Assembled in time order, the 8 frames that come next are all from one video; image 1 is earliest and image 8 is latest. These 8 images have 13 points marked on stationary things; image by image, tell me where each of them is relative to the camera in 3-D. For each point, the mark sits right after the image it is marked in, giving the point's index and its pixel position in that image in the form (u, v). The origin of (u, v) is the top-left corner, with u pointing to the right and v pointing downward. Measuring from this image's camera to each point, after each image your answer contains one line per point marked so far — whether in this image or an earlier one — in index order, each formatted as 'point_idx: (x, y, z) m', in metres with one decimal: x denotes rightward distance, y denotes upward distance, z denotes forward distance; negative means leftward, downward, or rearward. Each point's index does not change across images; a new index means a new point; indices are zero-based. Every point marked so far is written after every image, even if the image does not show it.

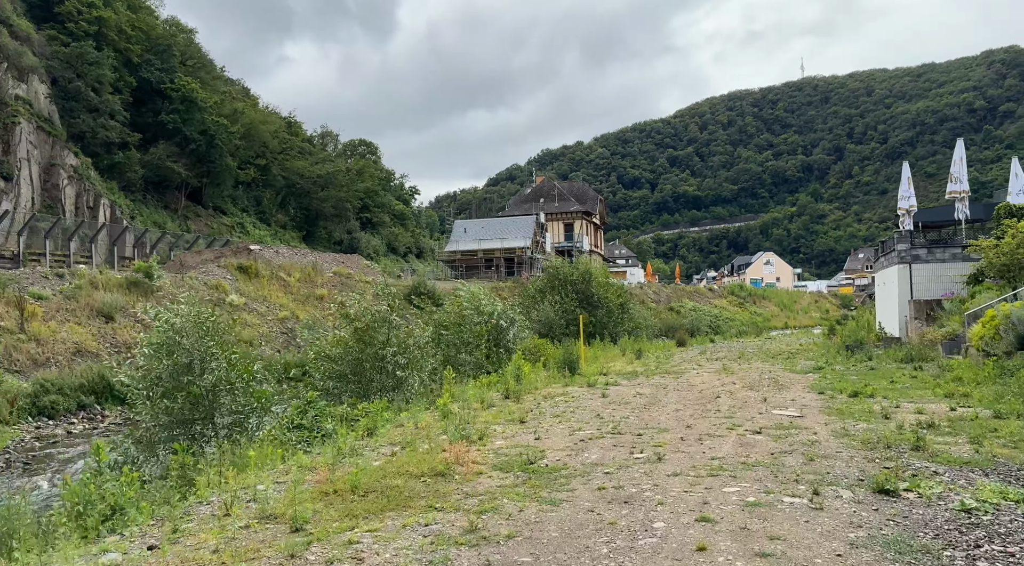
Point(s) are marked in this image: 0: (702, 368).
0: (+4.2, -1.9, +18.8) m
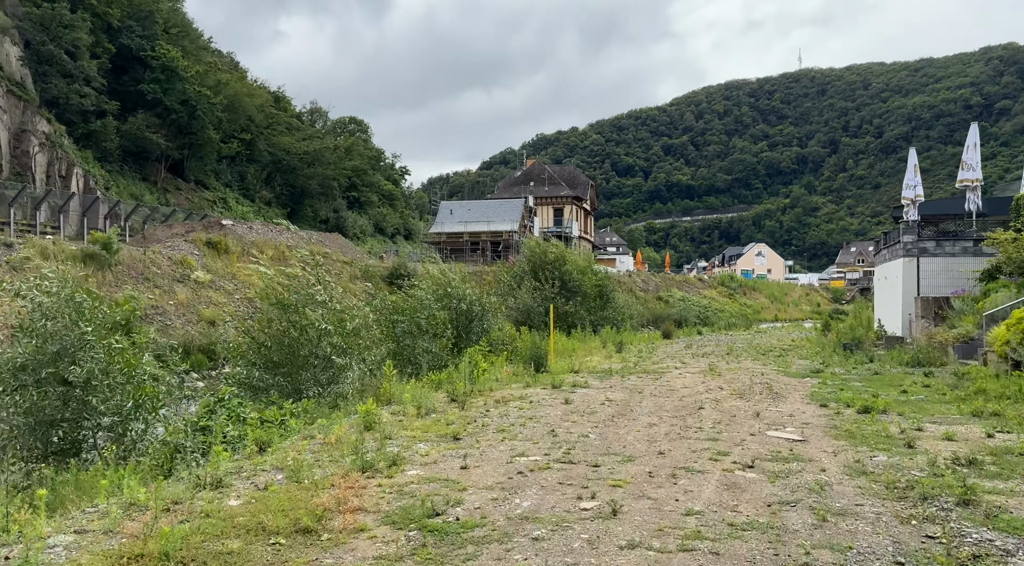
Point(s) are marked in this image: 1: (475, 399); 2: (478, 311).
0: (+3.5, -1.7, +16.9) m
1: (-0.5, -1.6, +11.3) m
2: (-0.8, -0.6, +18.7) m
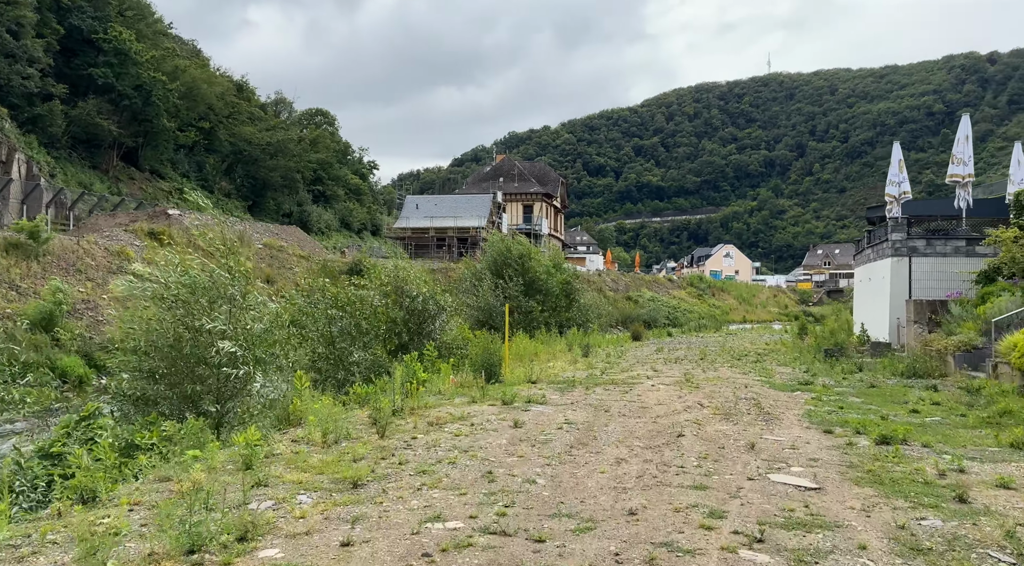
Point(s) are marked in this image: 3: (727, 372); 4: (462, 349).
0: (+2.6, -1.7, +15.0) m
1: (-1.2, -1.5, +9.2) m
2: (-1.7, -0.6, +16.6) m
3: (+4.4, -1.8, +17.4) m
4: (-1.1, -1.4, +17.3) m
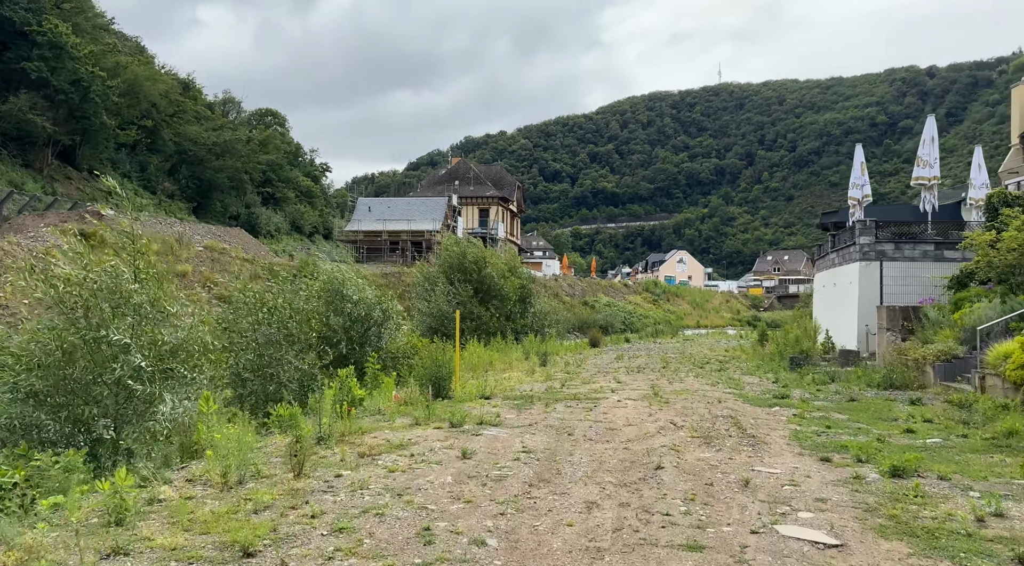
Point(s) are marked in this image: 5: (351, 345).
0: (+1.8, -1.7, +13.7) m
1: (-1.7, -1.5, +7.7) m
2: (-2.6, -0.6, +15.1) m
3: (+3.5, -1.9, +16.2) m
4: (-2.0, -1.4, +15.8) m
5: (-2.8, -1.1, +14.7) m
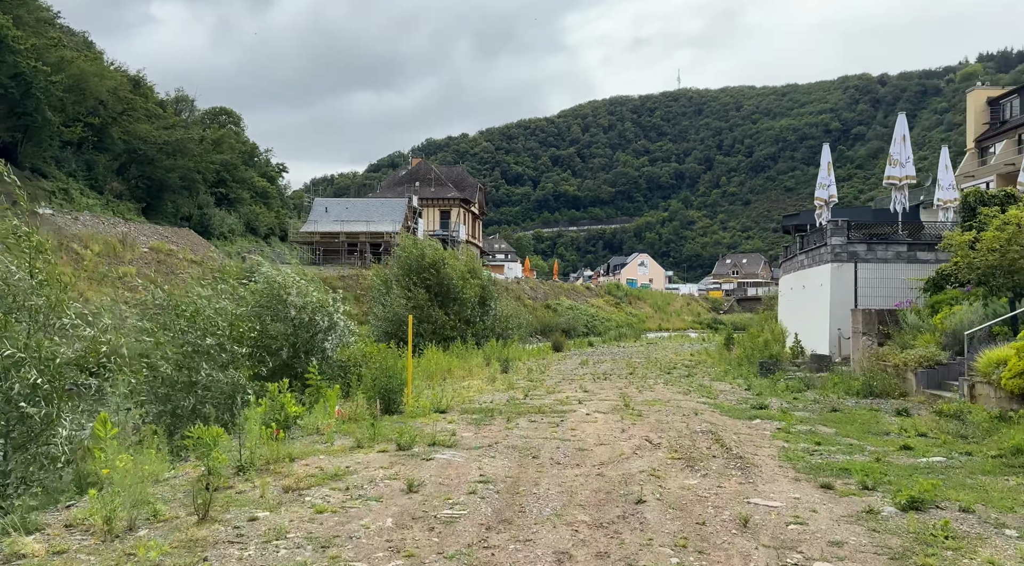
0: (+1.2, -1.8, +12.7) m
1: (-2.0, -1.6, +6.5) m
2: (-3.2, -0.7, +13.8) m
3: (+2.8, -2.0, +15.3) m
4: (-2.7, -1.5, +14.6) m
5: (-3.5, -1.1, +13.4) m
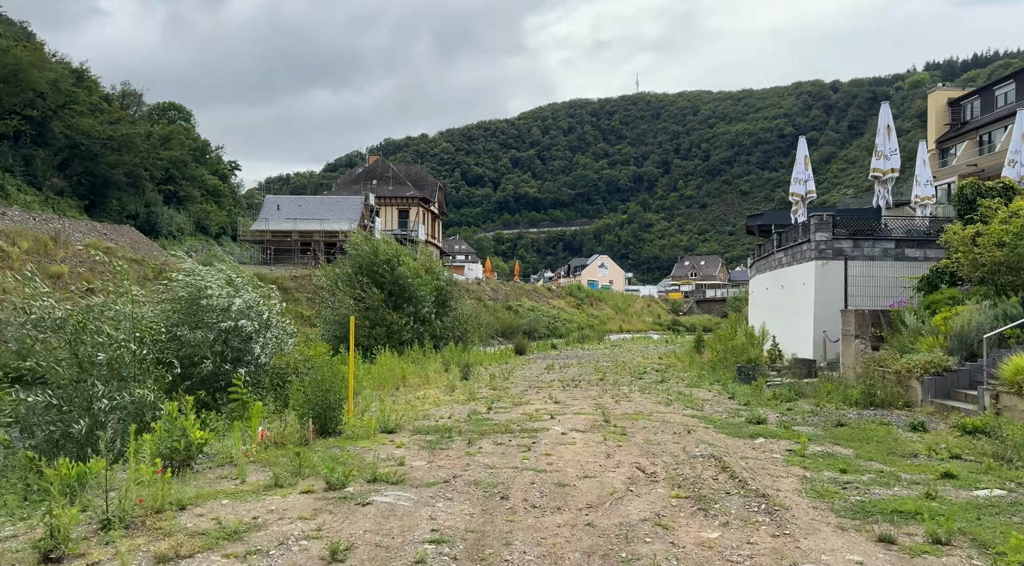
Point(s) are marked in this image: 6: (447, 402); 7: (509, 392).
0: (+0.7, -1.7, +11.0) m
1: (-2.2, -1.5, +4.7) m
2: (-3.8, -0.6, +12.0) m
3: (+2.1, -1.9, +13.7) m
4: (-3.3, -1.4, +12.8) m
5: (-4.0, -1.1, +11.5) m
6: (-1.0, -1.9, +13.6) m
7: (-0.1, -2.0, +15.5) m
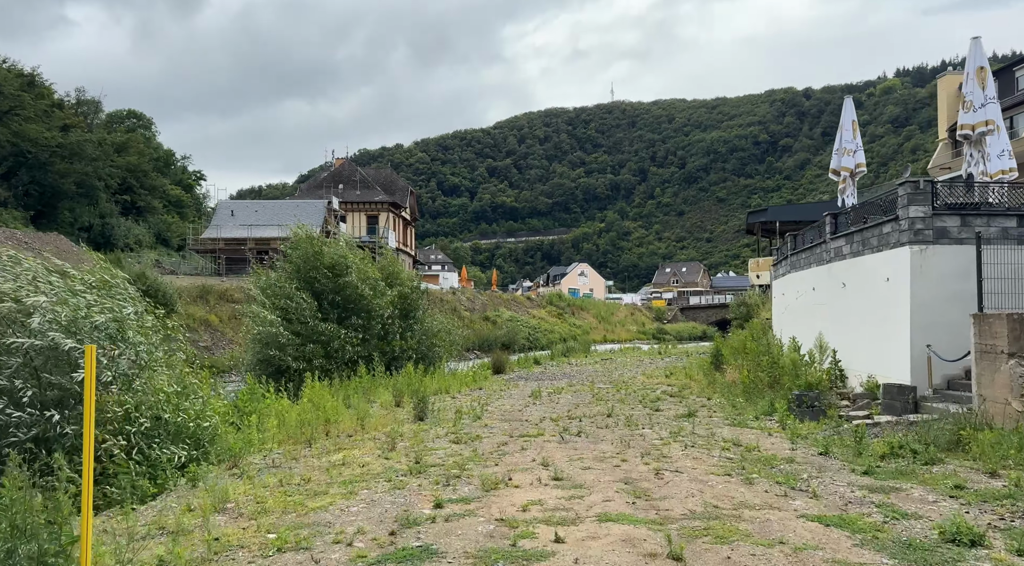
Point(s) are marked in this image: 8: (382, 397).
0: (+0.4, -1.6, +5.5) m
1: (-2.3, -1.4, -0.9) m
2: (-4.1, -0.6, +6.4) m
3: (+1.8, -1.8, +8.2) m
4: (-3.6, -1.4, +7.2) m
5: (-4.3, -1.1, +5.9) m
6: (-1.3, -1.9, +8.1) m
7: (-0.4, -2.0, +9.9) m
8: (-2.6, -2.1, +16.0) m
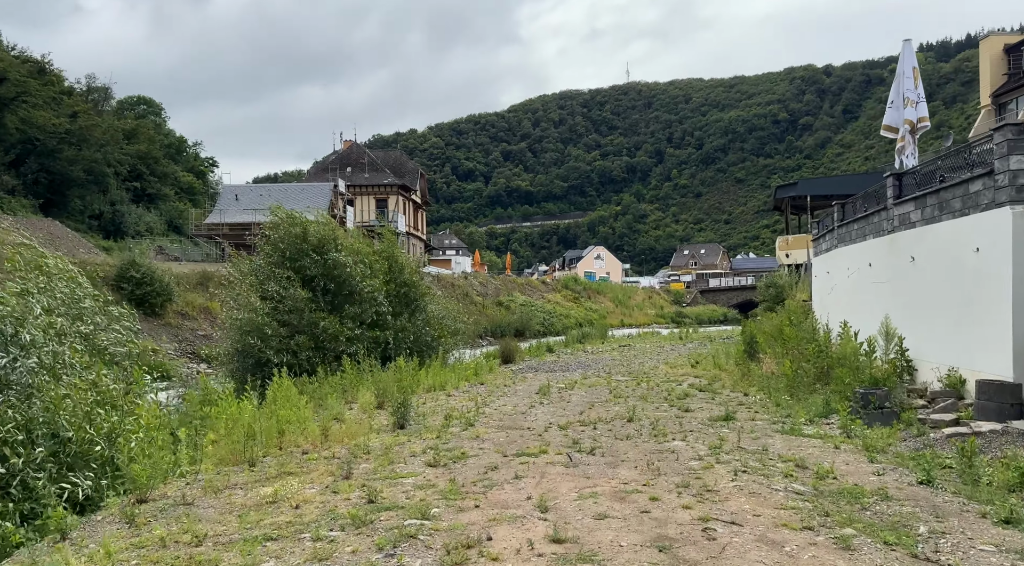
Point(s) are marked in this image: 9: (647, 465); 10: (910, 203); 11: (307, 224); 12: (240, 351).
0: (+0.2, -1.5, +2.9) m
1: (-2.6, -1.3, -3.4) m
2: (-4.3, -0.5, +3.8) m
3: (+1.7, -1.6, +5.6) m
4: (-3.7, -1.3, +4.6) m
5: (-4.5, -0.9, +3.4) m
6: (-1.5, -1.7, +5.5) m
7: (-0.5, -1.7, +7.4) m
8: (-2.6, -1.8, +13.5) m
9: (+1.3, -1.7, +8.0) m
10: (+6.4, +1.2, +13.4) m
11: (-4.7, +1.0, +18.3) m
12: (-5.6, -1.2, +16.1) m
